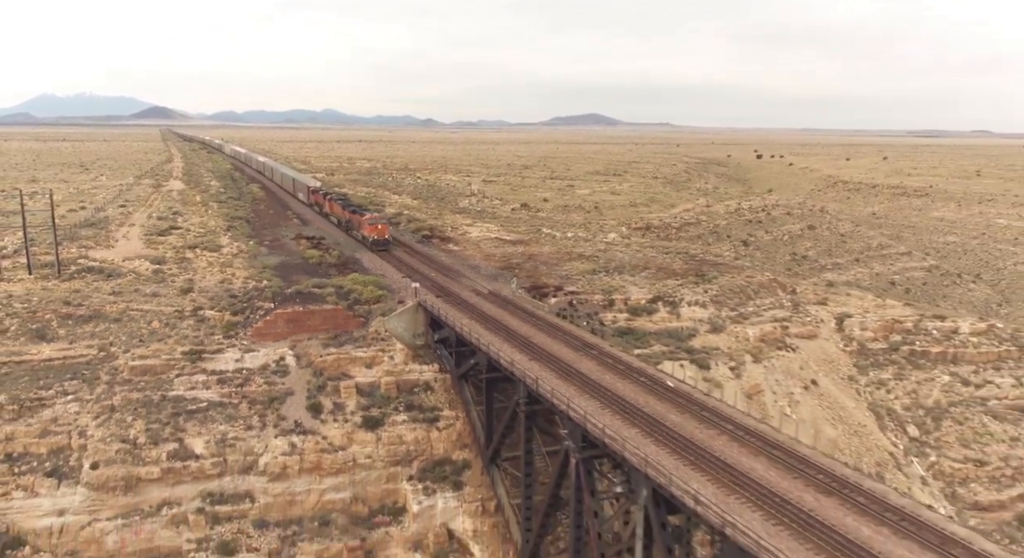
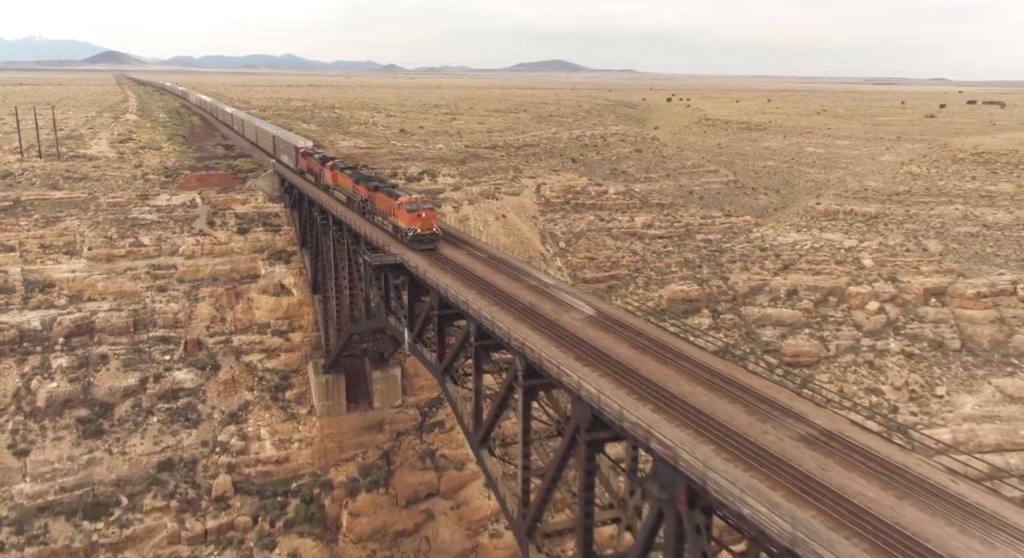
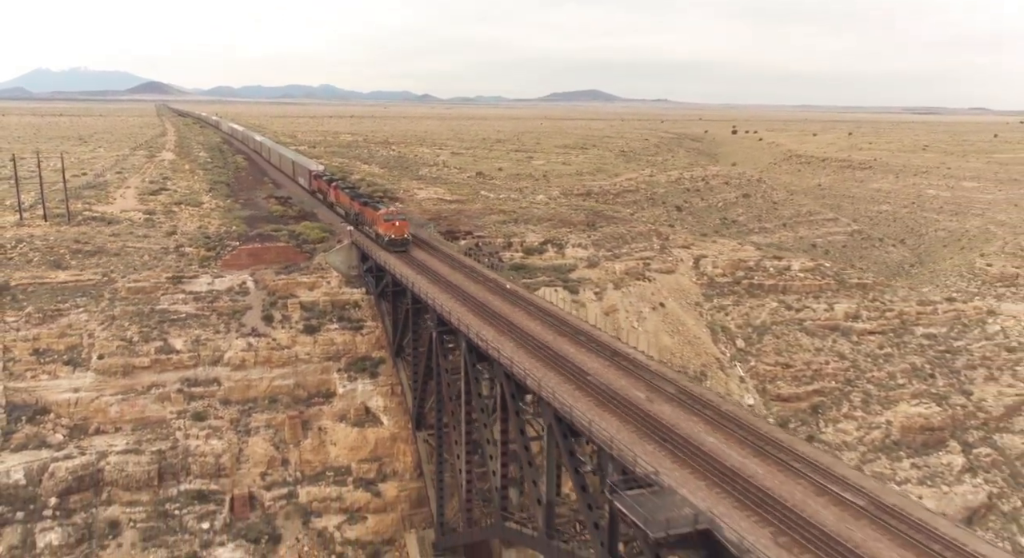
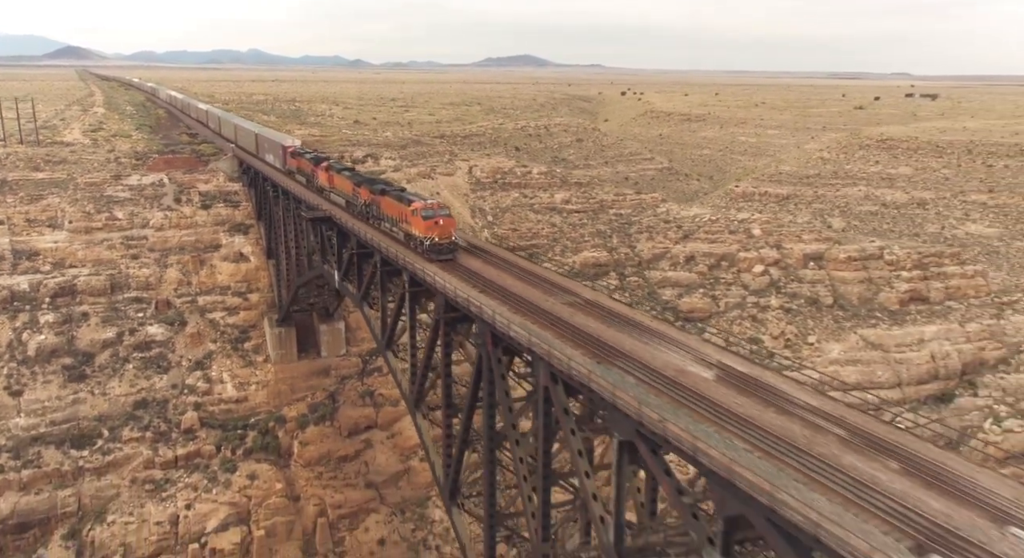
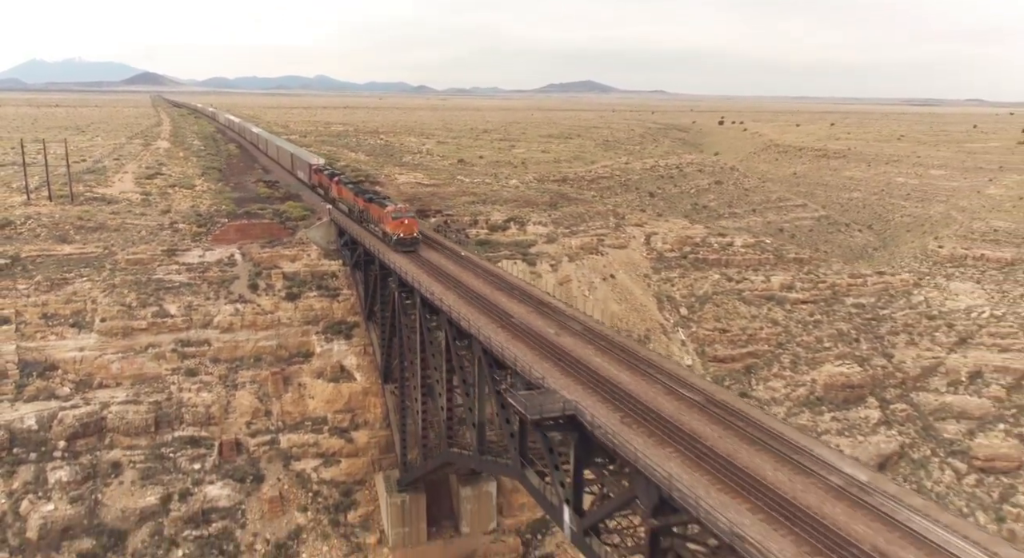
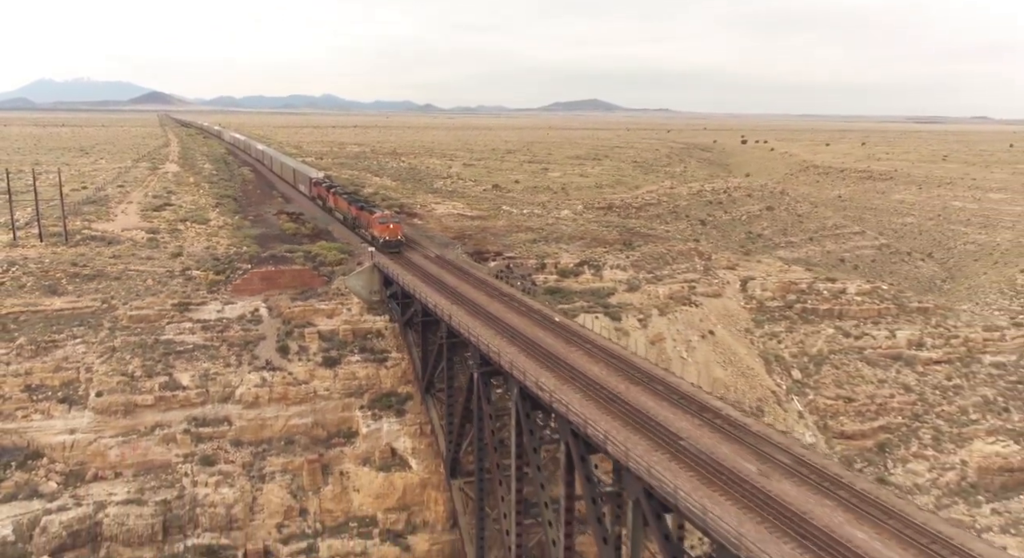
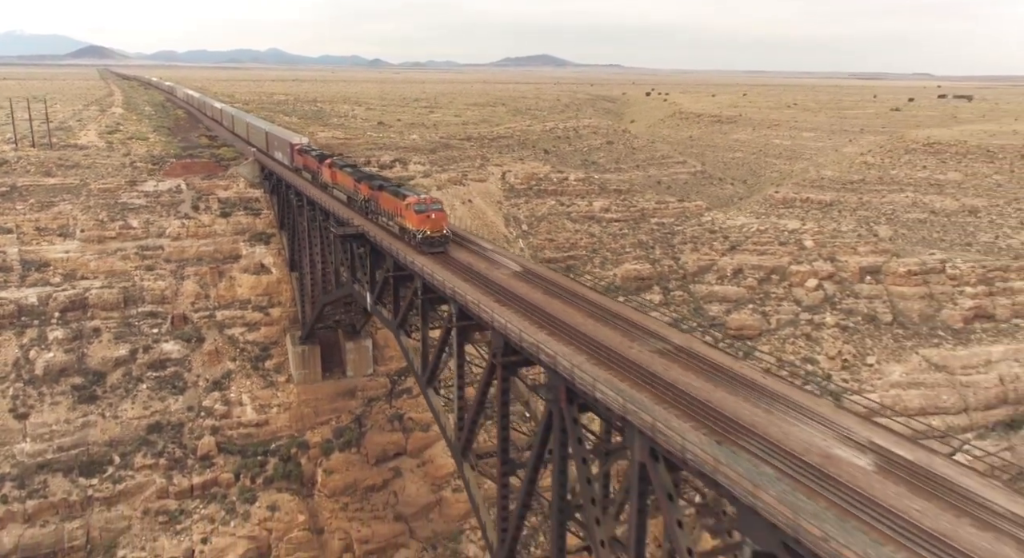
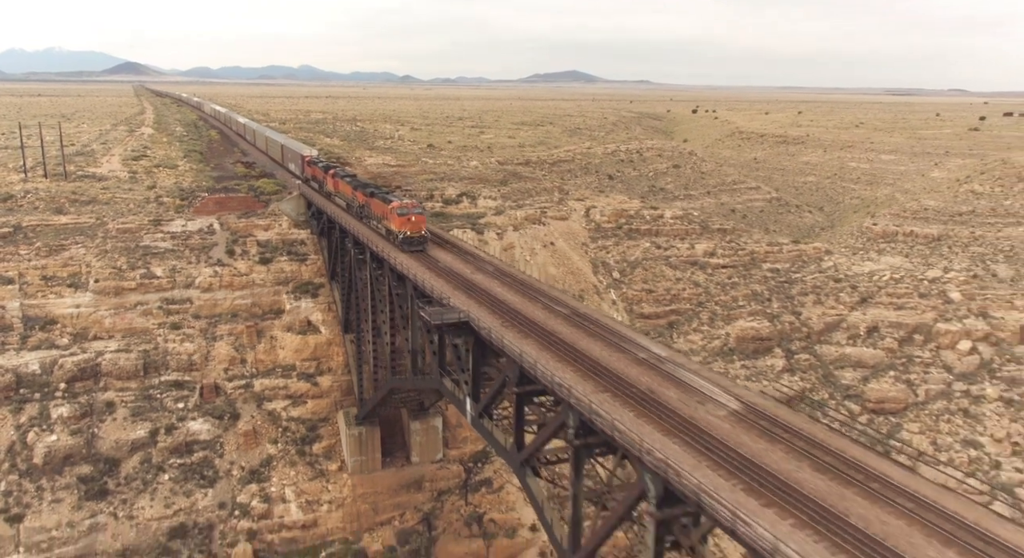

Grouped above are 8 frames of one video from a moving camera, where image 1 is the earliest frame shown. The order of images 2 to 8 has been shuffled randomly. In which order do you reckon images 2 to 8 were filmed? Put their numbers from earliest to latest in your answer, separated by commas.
6, 3, 5, 8, 2, 7, 4
